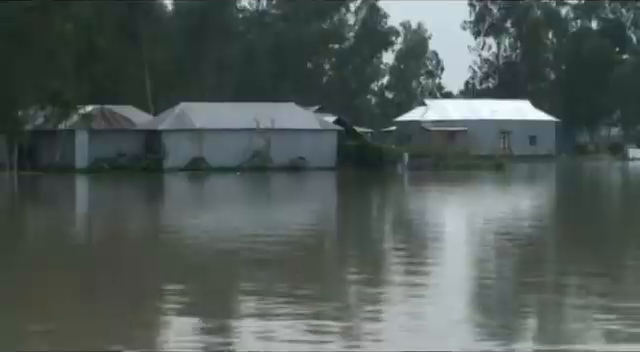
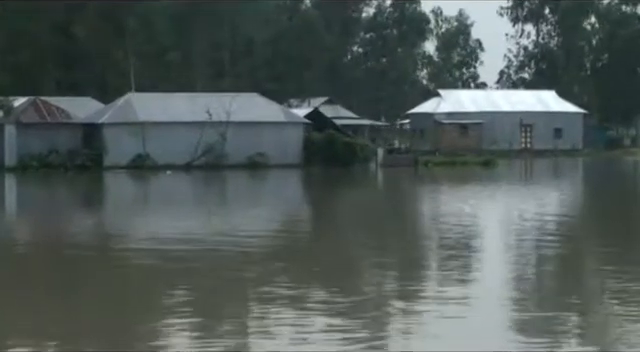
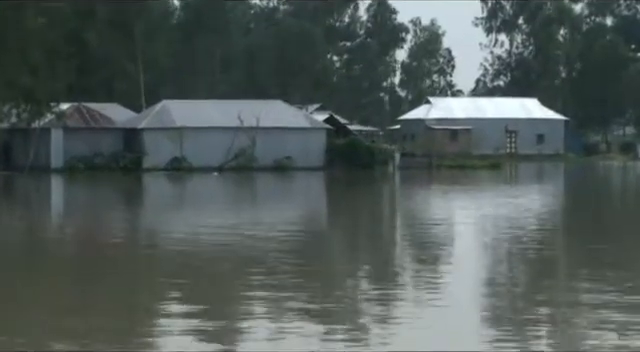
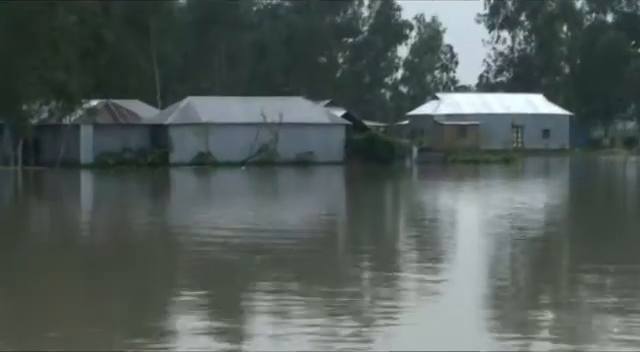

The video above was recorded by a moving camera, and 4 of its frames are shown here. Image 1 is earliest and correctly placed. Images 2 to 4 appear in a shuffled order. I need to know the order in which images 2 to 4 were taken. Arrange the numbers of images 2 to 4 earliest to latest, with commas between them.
4, 3, 2
